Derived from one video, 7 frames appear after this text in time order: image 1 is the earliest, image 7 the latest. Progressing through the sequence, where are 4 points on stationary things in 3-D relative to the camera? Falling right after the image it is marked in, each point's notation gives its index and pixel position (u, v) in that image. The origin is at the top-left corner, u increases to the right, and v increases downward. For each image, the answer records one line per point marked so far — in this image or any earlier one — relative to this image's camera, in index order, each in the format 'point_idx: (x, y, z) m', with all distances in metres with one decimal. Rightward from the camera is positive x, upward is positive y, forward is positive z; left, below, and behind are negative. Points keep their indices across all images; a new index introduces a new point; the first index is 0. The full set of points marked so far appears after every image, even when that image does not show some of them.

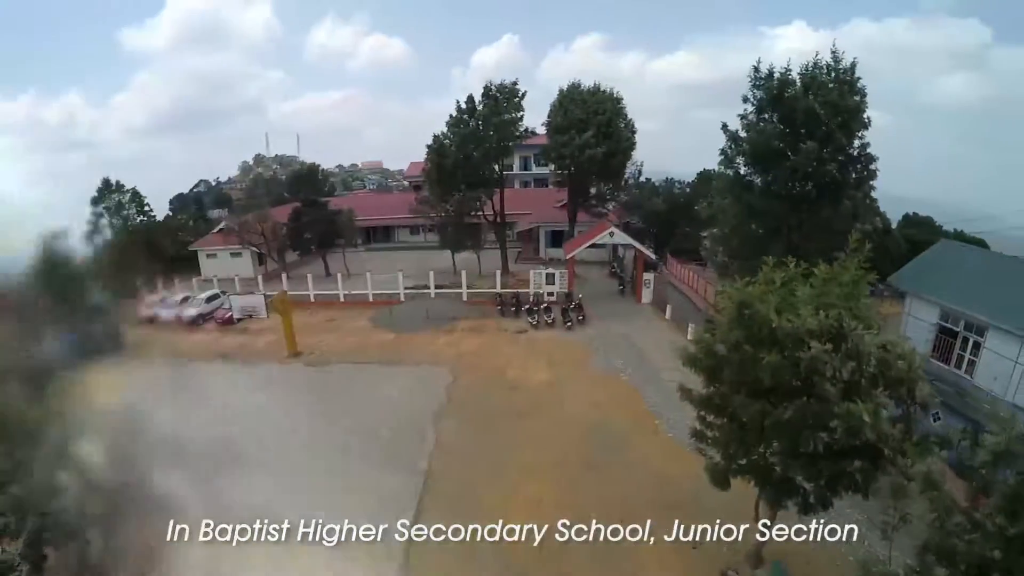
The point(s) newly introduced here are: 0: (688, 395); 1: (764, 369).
0: (+3.1, -1.9, +9.7) m
1: (+3.5, -1.1, +7.4) m
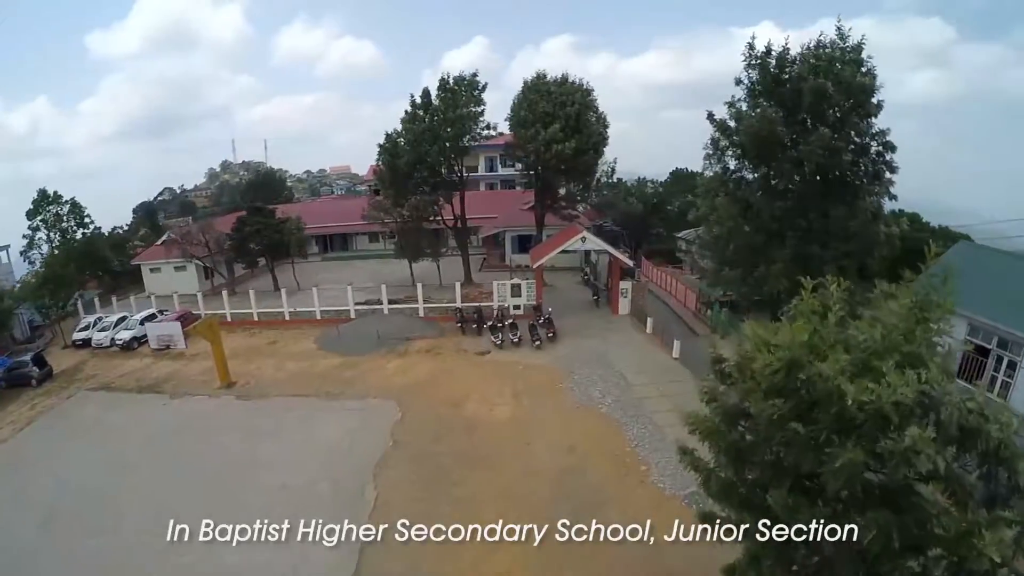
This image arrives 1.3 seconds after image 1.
0: (+2.3, -2.3, +7.0) m
1: (+2.7, -1.6, +4.7) m
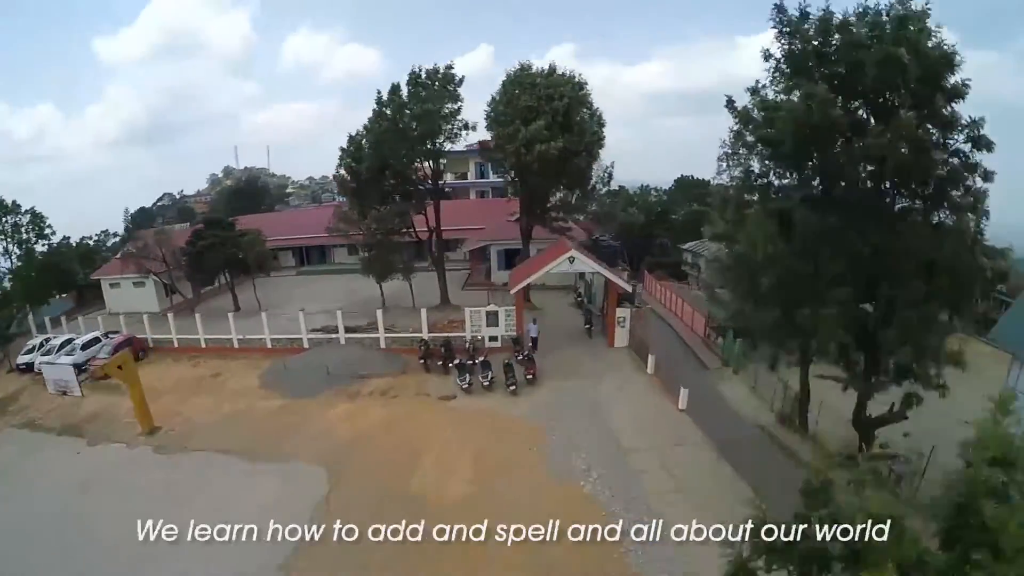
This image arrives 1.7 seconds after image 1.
0: (+1.3, -3.1, +3.3) m
1: (+1.7, -2.3, +1.1) m
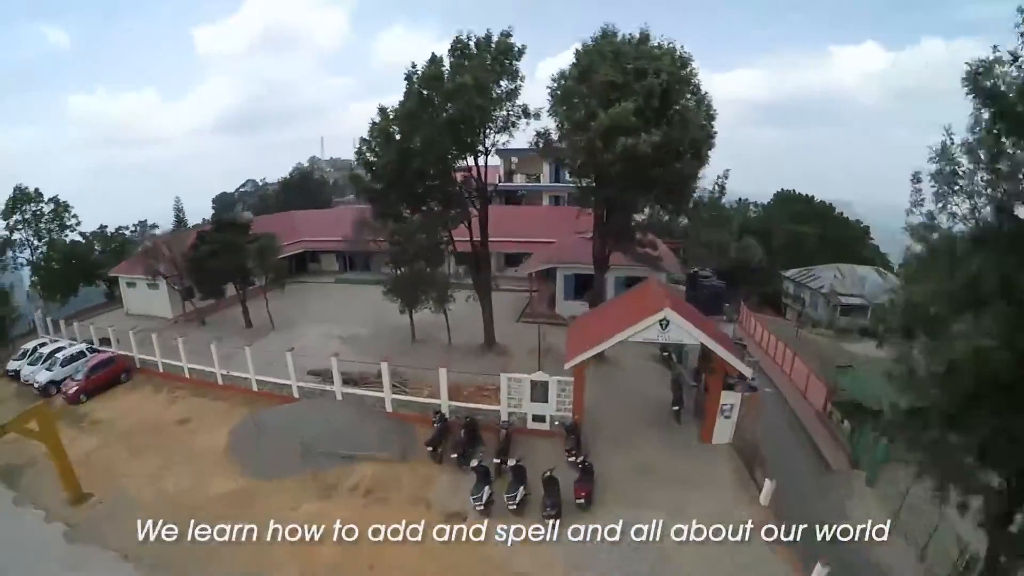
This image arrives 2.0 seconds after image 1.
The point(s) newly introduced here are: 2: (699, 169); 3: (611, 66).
0: (+0.6, -4.5, -2.9) m
1: (+0.7, -3.7, -5.2) m
2: (+5.4, +3.4, +15.7) m
3: (+2.7, +6.0, +14.9) m
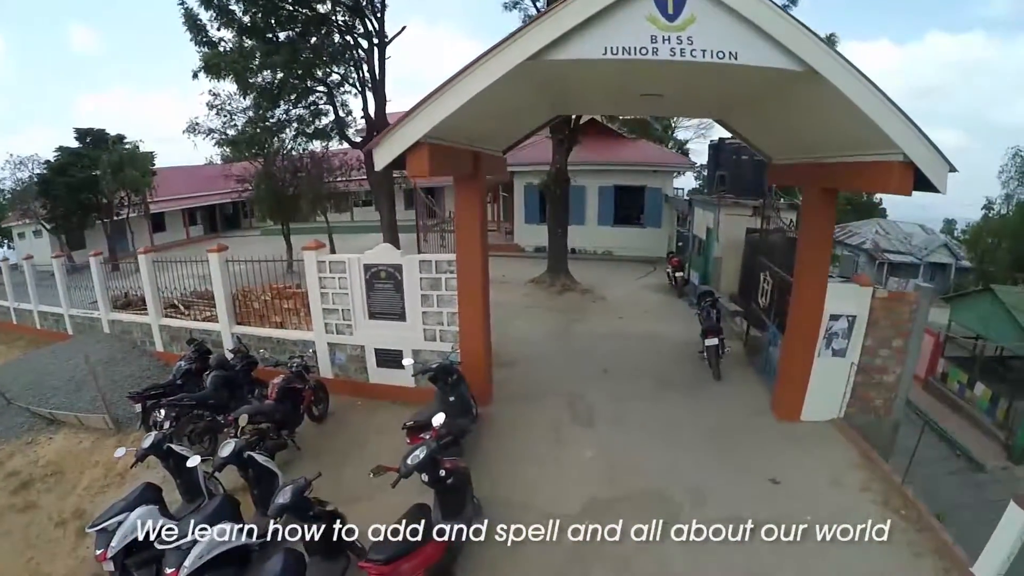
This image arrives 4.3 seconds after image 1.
0: (-1.0, -2.3, -9.7) m
1: (-0.8, -1.6, -12.0) m
2: (+3.7, +5.3, +8.9) m
3: (+1.2, +8.1, +8.1) m
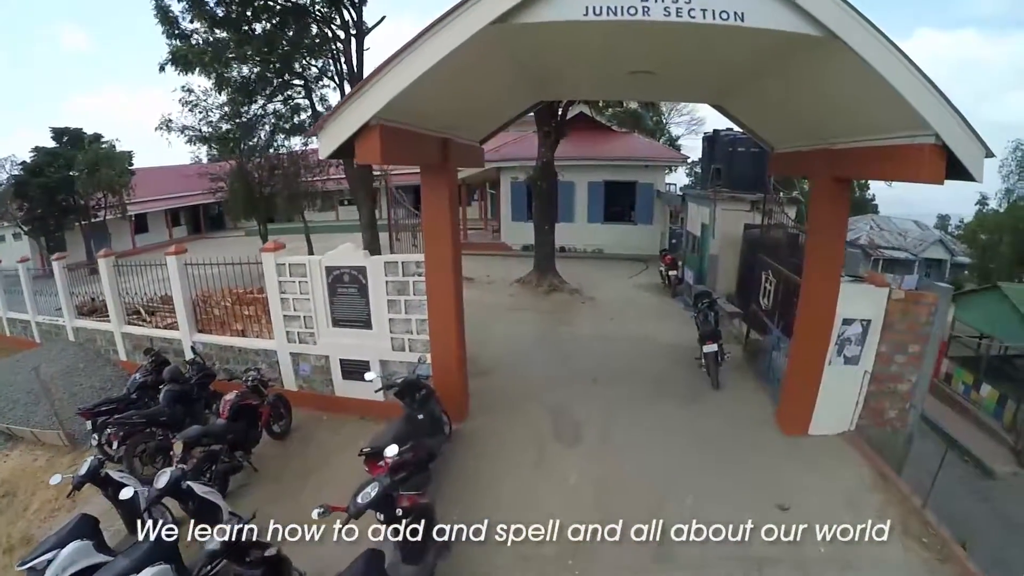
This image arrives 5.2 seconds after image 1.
0: (-1.0, -2.4, -10.2) m
1: (-0.7, -1.6, -12.5) m
2: (+3.5, +5.4, +8.5) m
3: (+0.9, +8.1, +7.7) m
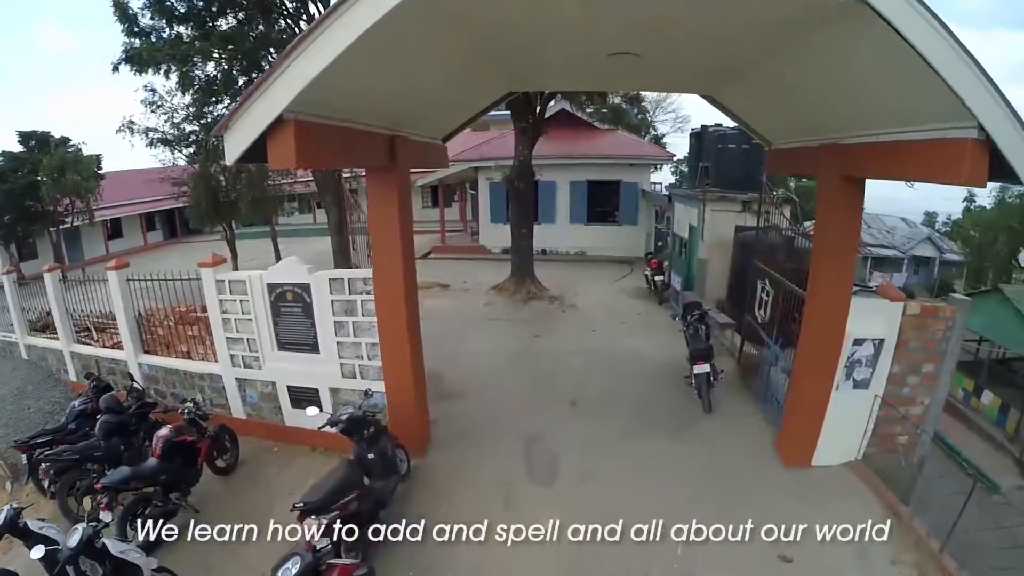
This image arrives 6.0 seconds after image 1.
0: (-0.9, -2.5, -10.7) m
1: (-0.6, -1.8, -13.0) m
2: (+3.0, +5.3, +8.1) m
3: (+0.5, +8.0, +7.2) m
